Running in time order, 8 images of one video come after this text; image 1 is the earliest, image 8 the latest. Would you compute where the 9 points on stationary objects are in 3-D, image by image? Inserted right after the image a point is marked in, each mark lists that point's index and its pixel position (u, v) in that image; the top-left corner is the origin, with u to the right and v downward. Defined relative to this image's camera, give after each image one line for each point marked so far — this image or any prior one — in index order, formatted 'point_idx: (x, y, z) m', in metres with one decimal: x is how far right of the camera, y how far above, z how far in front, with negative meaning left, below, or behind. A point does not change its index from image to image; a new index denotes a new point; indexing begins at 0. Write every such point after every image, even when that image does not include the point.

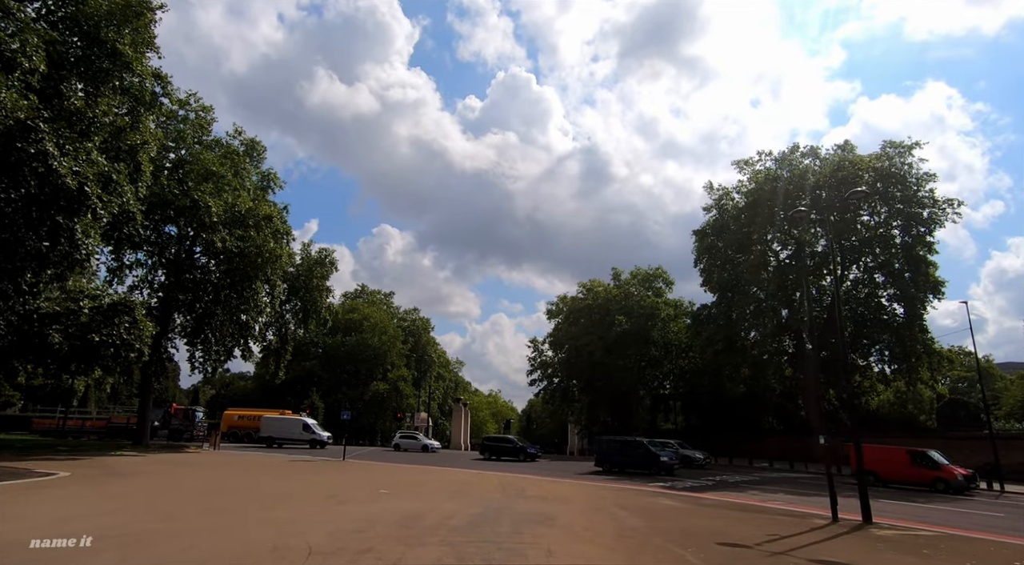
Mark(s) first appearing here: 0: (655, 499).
0: (+4.5, -6.9, +19.2) m
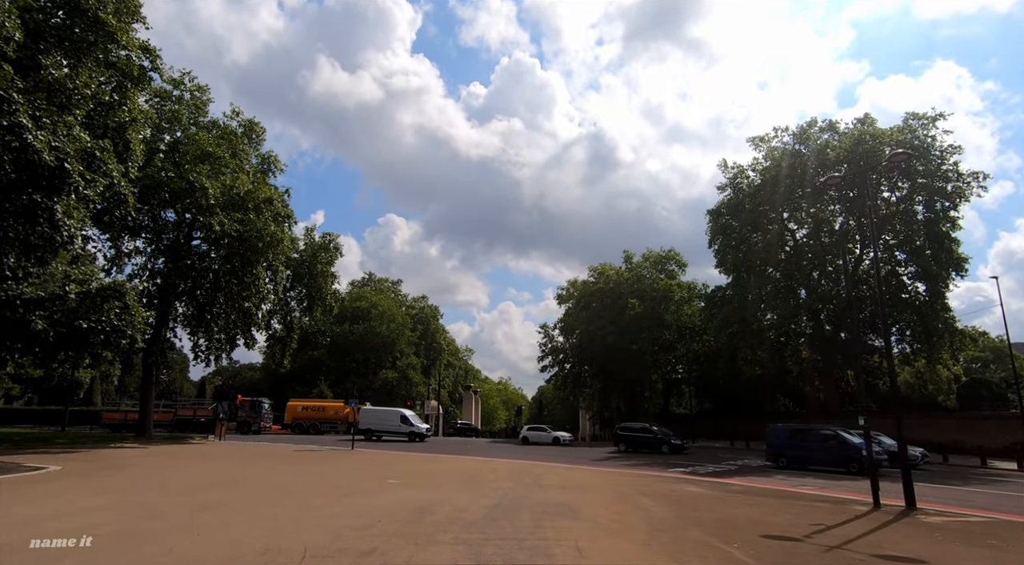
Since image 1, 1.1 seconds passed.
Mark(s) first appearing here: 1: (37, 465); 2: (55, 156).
0: (+5.0, -6.1, +18.1) m
1: (-15.5, -5.9, +19.4) m
2: (-13.8, +3.8, +18.1) m
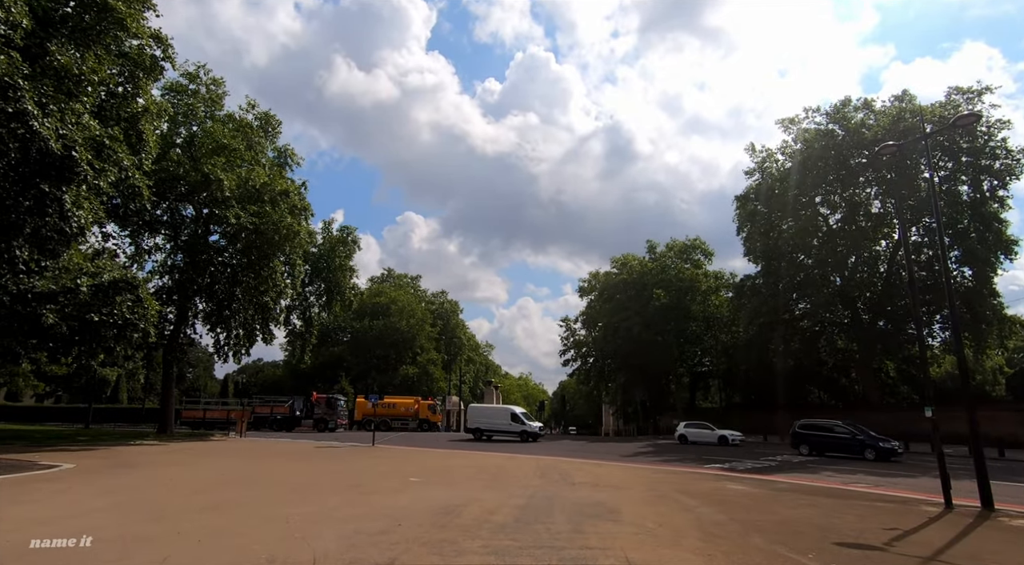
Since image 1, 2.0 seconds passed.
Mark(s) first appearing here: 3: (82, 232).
0: (+5.8, -5.7, +16.9) m
1: (-14.6, -5.7, +18.9) m
2: (-13.1, +4.0, +17.5) m
3: (-13.8, +1.7, +19.5) m
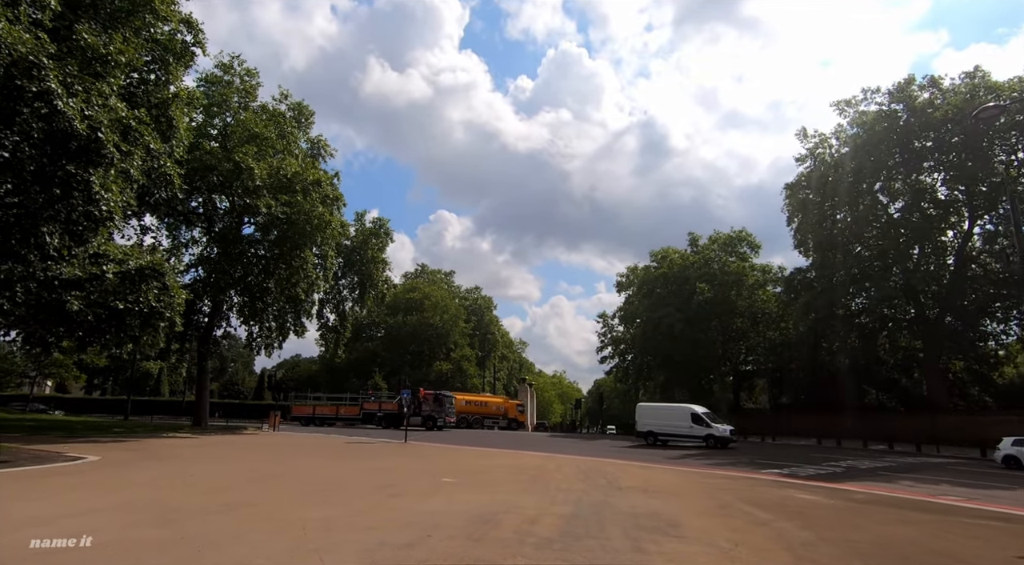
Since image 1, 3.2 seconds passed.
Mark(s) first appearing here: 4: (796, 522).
0: (+6.9, -5.3, +15.2) m
1: (-13.4, -5.3, +18.3) m
2: (-11.9, +4.4, +16.8) m
3: (-12.6, +2.1, +18.8) m
4: (+5.0, -4.2, +10.5) m
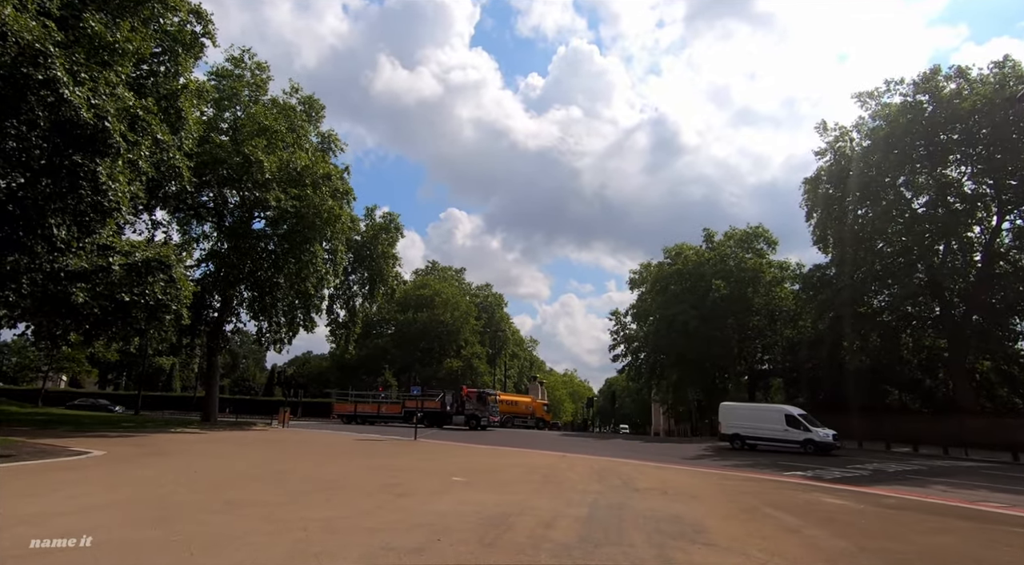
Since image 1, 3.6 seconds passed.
0: (+7.2, -5.2, +14.5) m
1: (-13.0, -5.0, +18.0) m
2: (-11.6, +4.7, +16.4) m
3: (-12.2, +2.3, +18.5) m
4: (+5.2, -4.1, +9.9) m
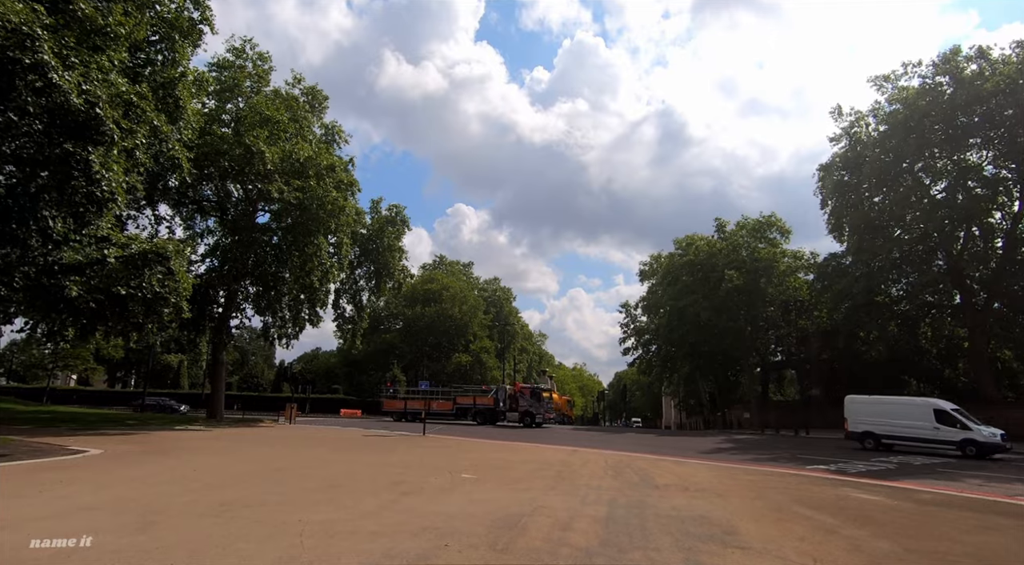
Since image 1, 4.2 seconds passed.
0: (+7.5, -4.8, +13.8) m
1: (-12.7, -4.8, +17.5) m
2: (-11.3, +4.9, +15.8) m
3: (-11.9, +2.5, +17.9) m
4: (+5.4, -3.7, +9.1) m
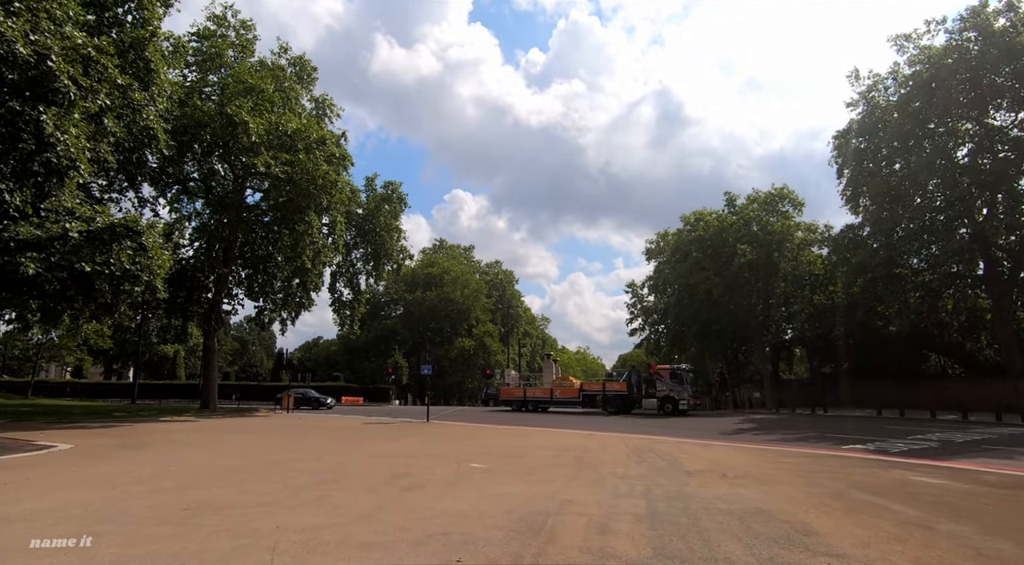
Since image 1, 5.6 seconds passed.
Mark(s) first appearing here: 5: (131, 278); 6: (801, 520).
0: (+7.8, -3.9, +12.2) m
1: (-12.4, -4.3, +15.9) m
2: (-11.2, +5.4, +14.1) m
3: (-11.7, +3.1, +16.2) m
4: (+5.7, -3.0, +7.5) m
5: (-12.2, 0.0, +19.6) m
6: (+3.6, -3.0, +7.4) m
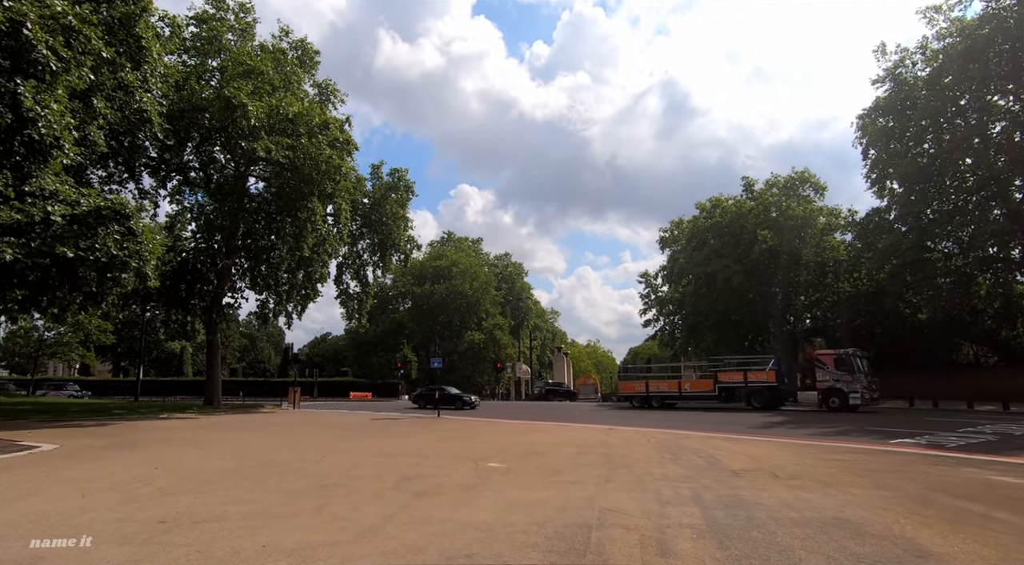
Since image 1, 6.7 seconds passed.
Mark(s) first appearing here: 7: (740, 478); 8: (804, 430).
0: (+8.2, -3.4, +10.9) m
1: (-11.9, -4.0, +14.8) m
2: (-10.8, +5.7, +12.8) m
3: (-11.3, +3.4, +15.0) m
4: (+6.1, -2.6, +6.2) m
5: (-11.7, +0.3, +18.4) m
6: (+4.0, -2.6, +6.1) m
7: (+4.0, -3.4, +10.3) m
8: (+9.6, -4.8, +19.6) m
